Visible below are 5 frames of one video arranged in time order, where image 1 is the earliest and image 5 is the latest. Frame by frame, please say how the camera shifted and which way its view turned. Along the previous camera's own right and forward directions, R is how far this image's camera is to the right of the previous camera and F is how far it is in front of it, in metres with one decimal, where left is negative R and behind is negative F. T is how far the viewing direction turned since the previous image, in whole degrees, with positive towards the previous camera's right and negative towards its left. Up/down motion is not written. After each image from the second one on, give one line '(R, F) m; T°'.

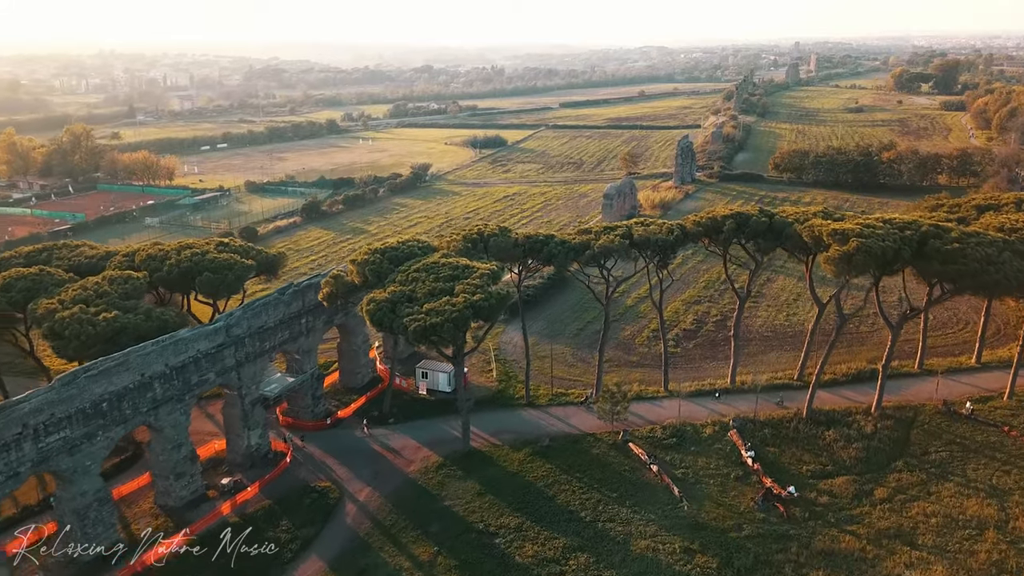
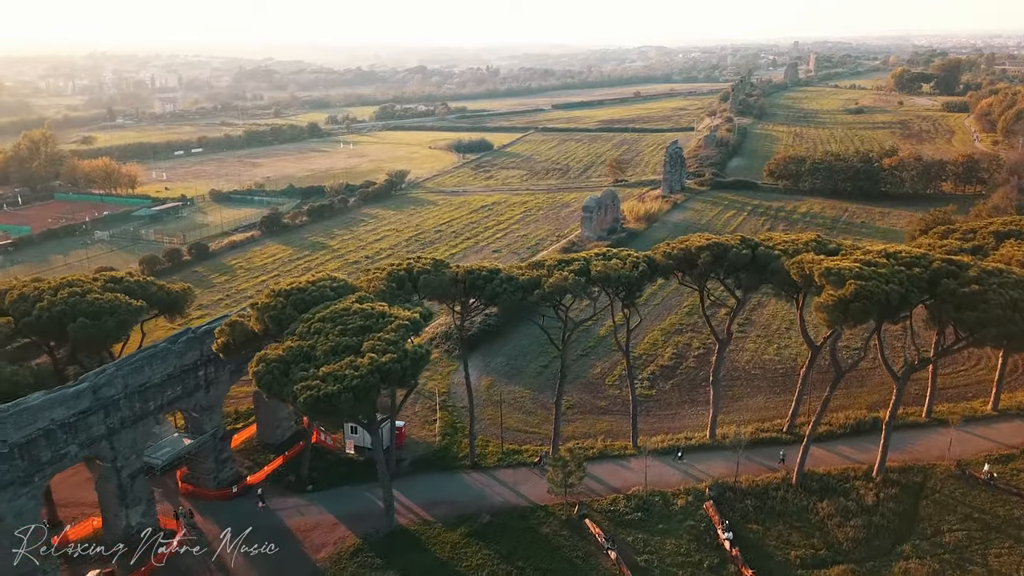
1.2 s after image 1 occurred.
(+1.5, +3.4) m; 0°
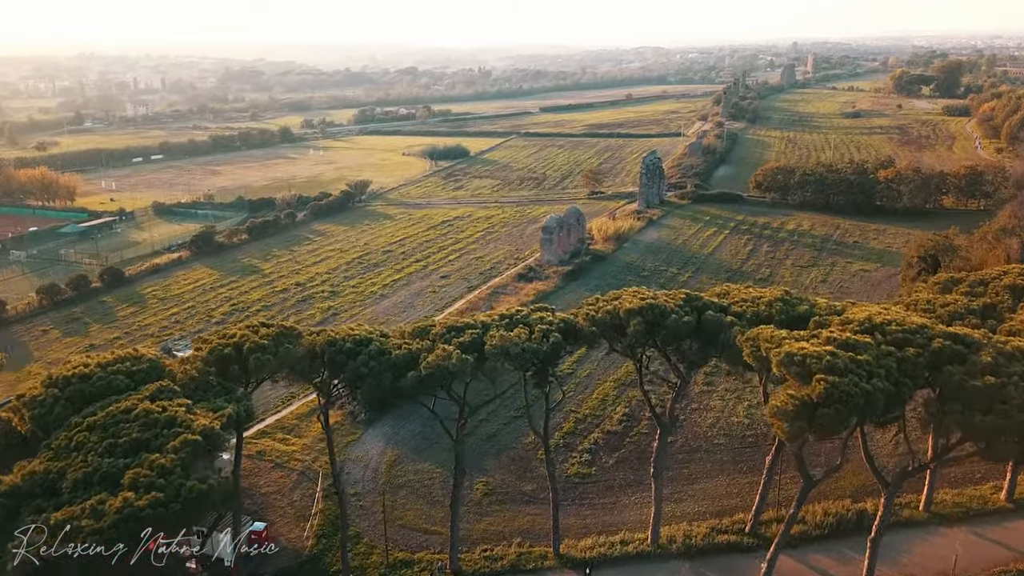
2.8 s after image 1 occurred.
(+2.3, +4.4) m; 0°
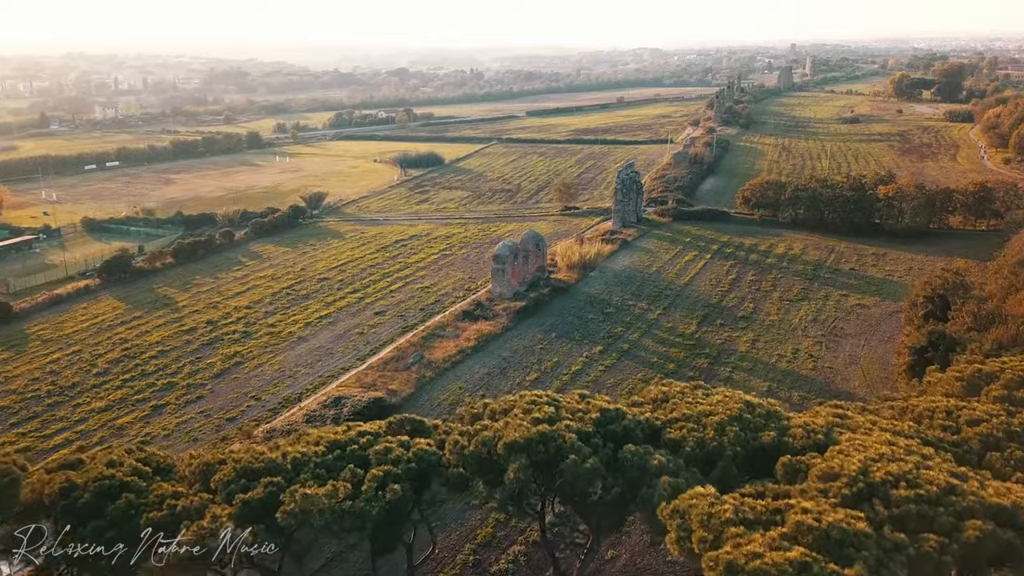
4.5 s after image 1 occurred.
(+2.2, +4.8) m; 0°
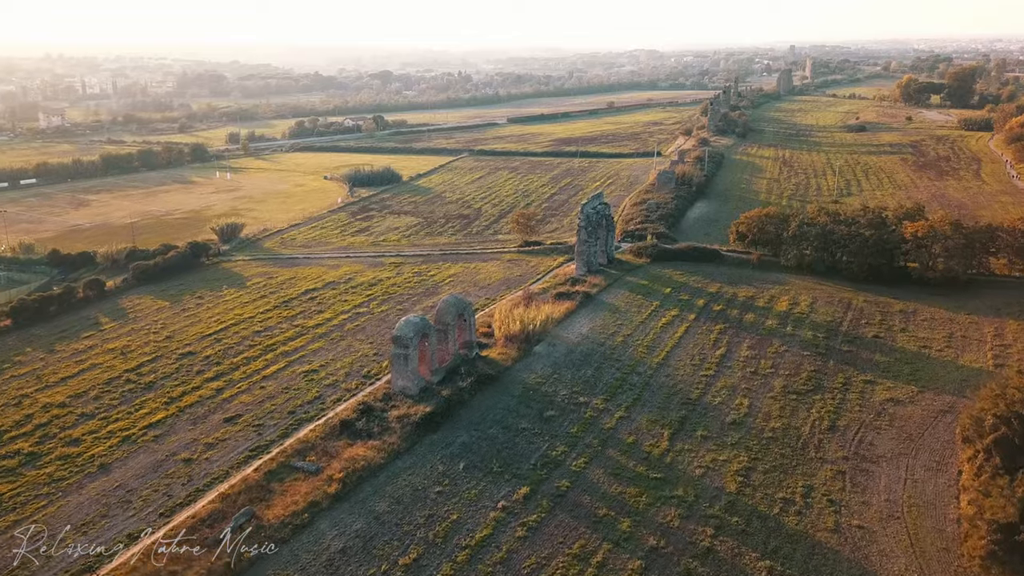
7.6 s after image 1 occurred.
(+2.8, +8.9) m; 0°
